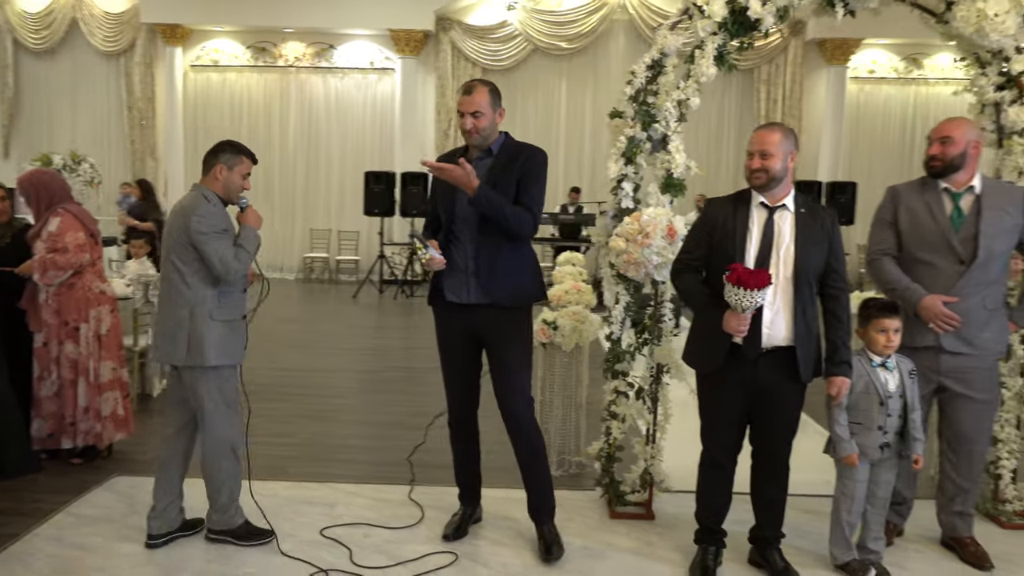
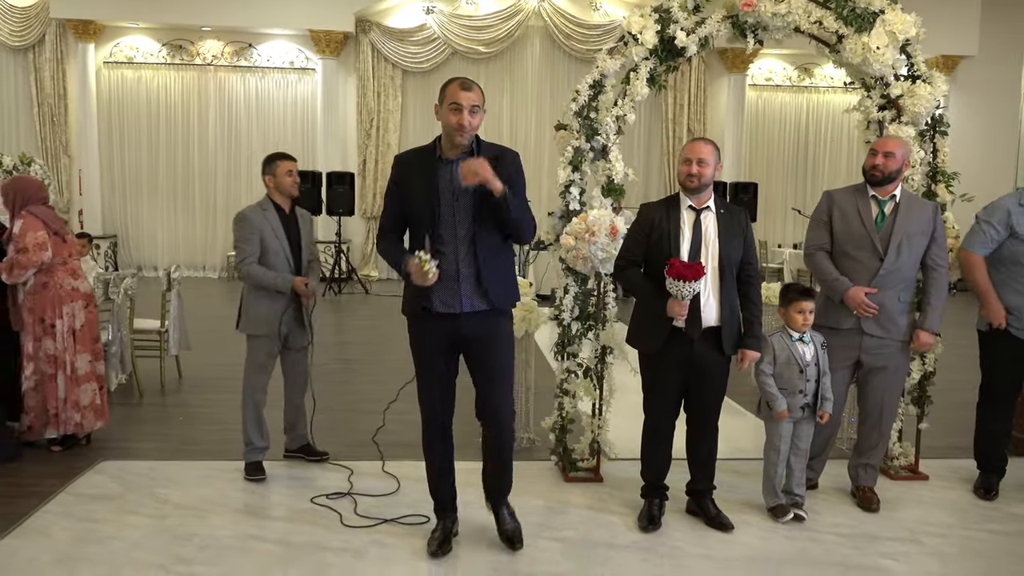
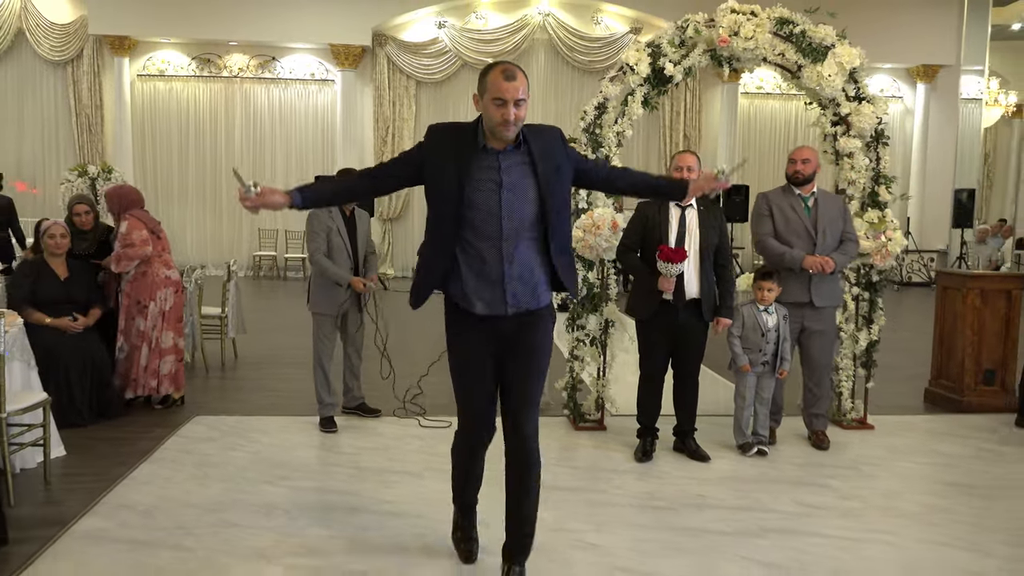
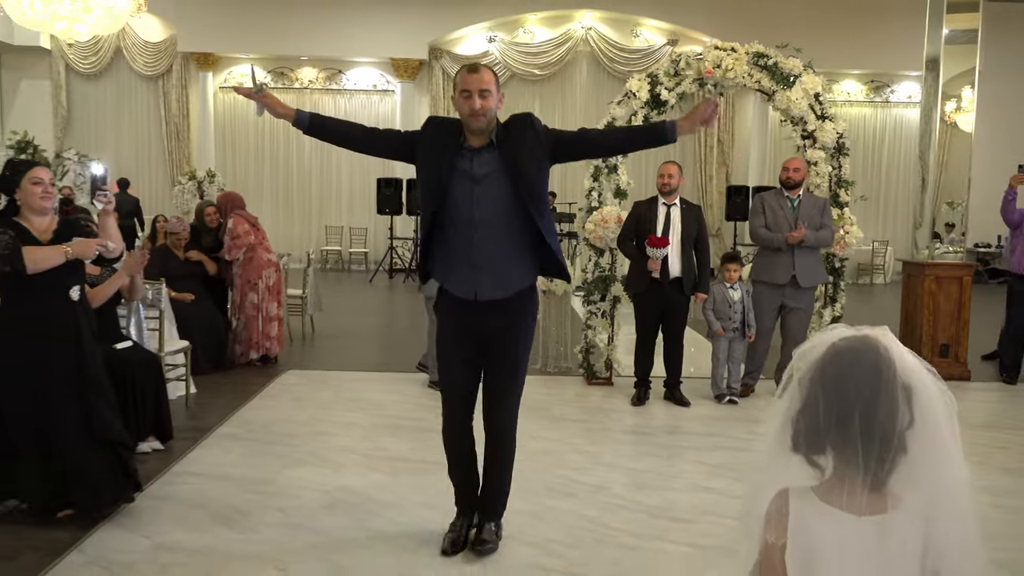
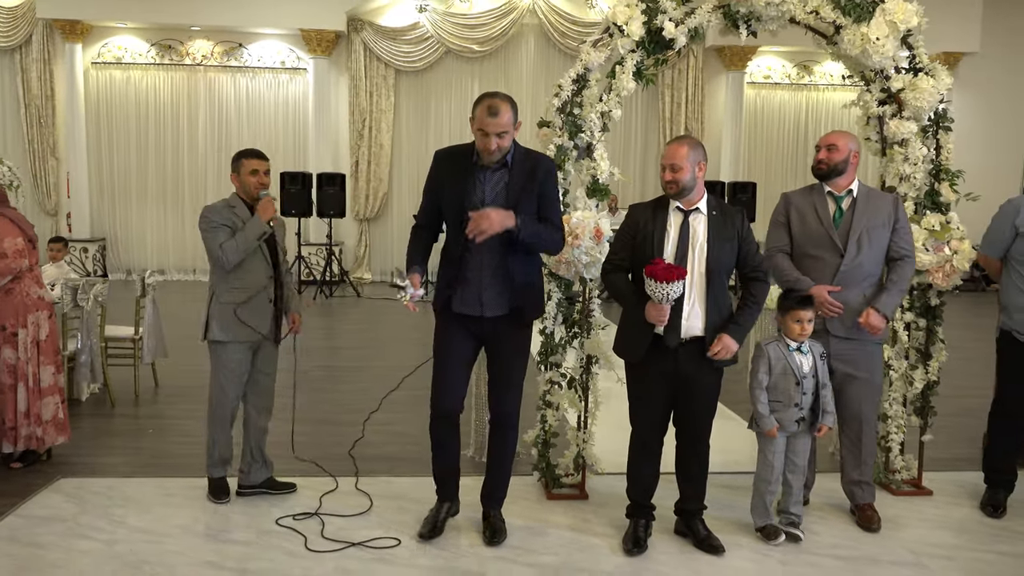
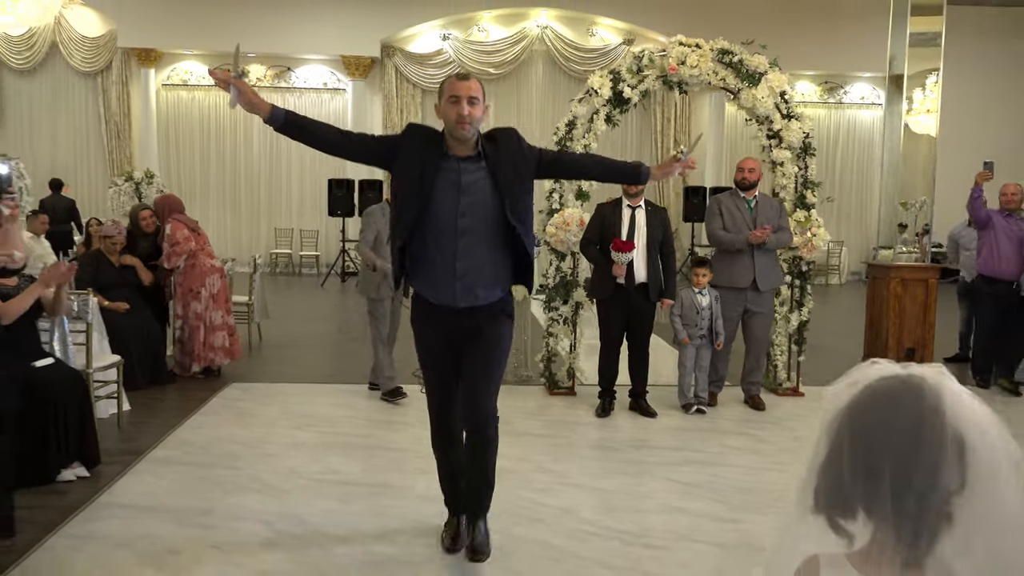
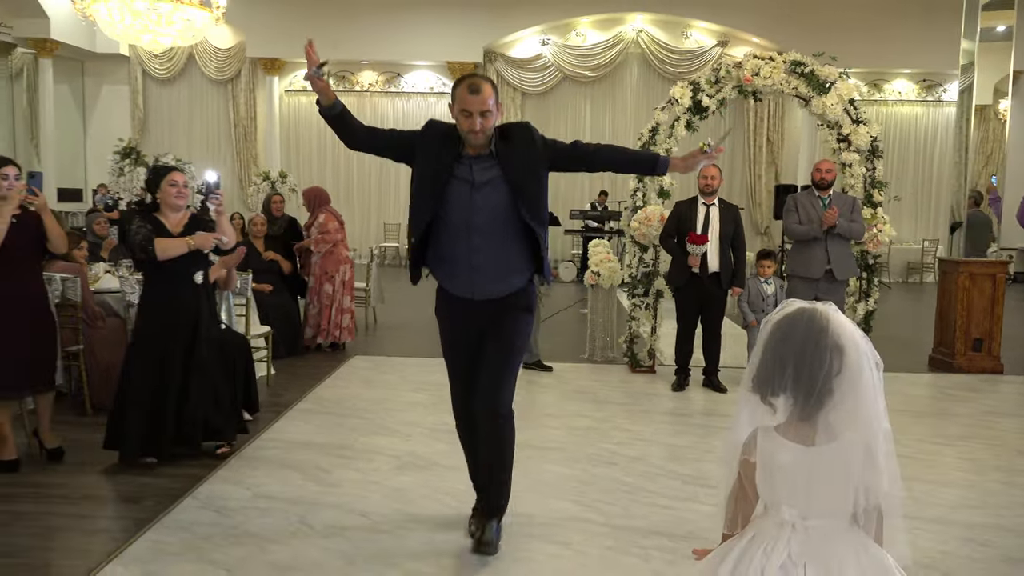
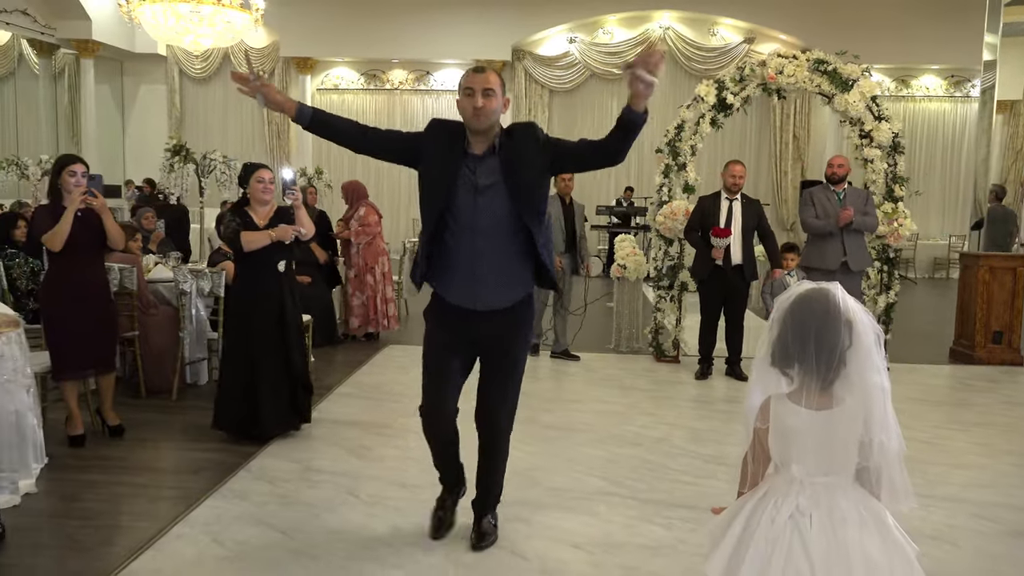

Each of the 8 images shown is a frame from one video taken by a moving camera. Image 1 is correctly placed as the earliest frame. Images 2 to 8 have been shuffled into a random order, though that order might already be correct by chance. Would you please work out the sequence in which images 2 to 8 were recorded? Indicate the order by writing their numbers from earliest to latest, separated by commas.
5, 2, 3, 6, 4, 7, 8
